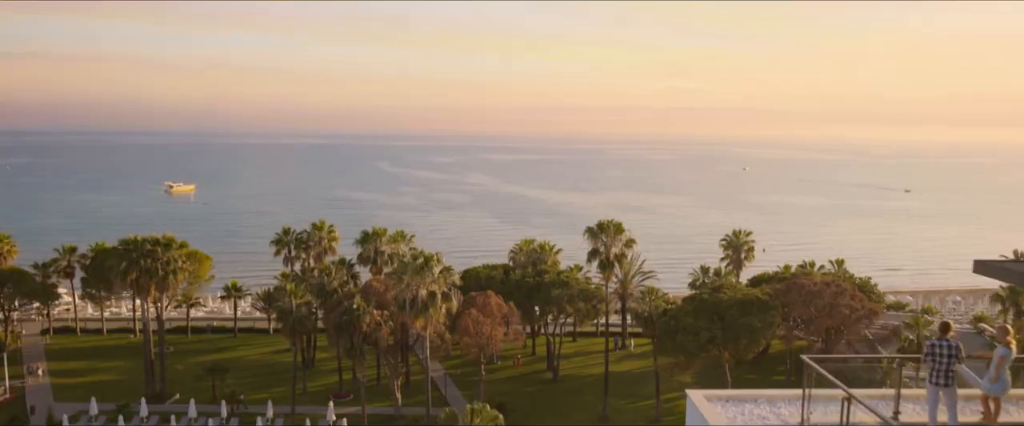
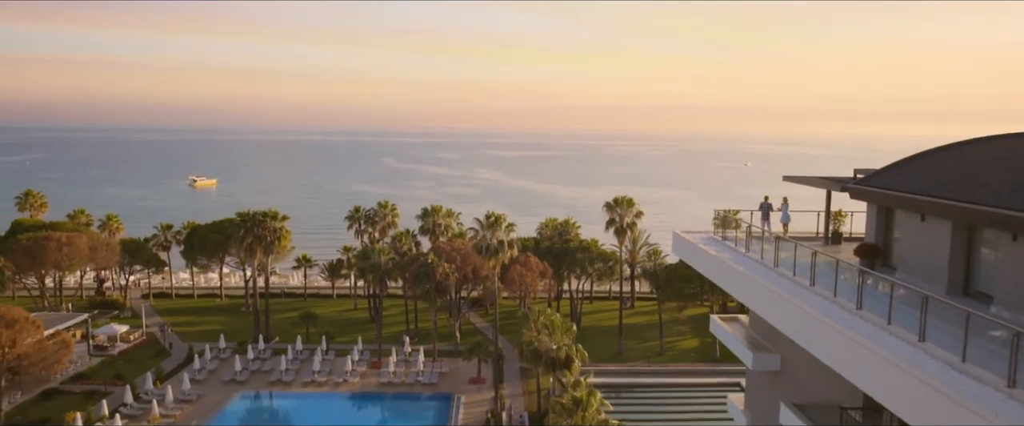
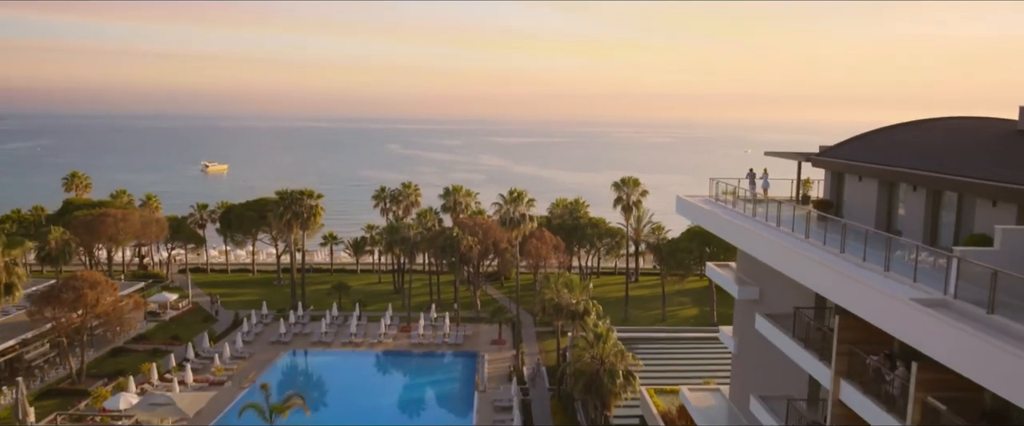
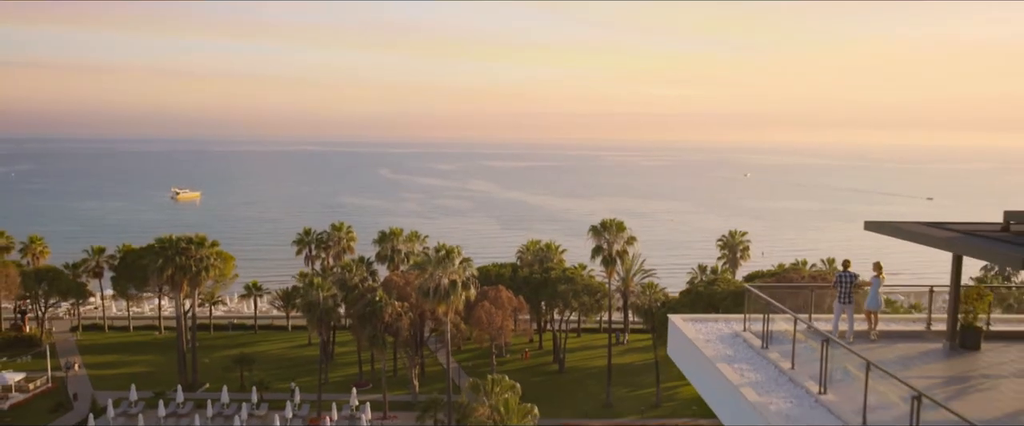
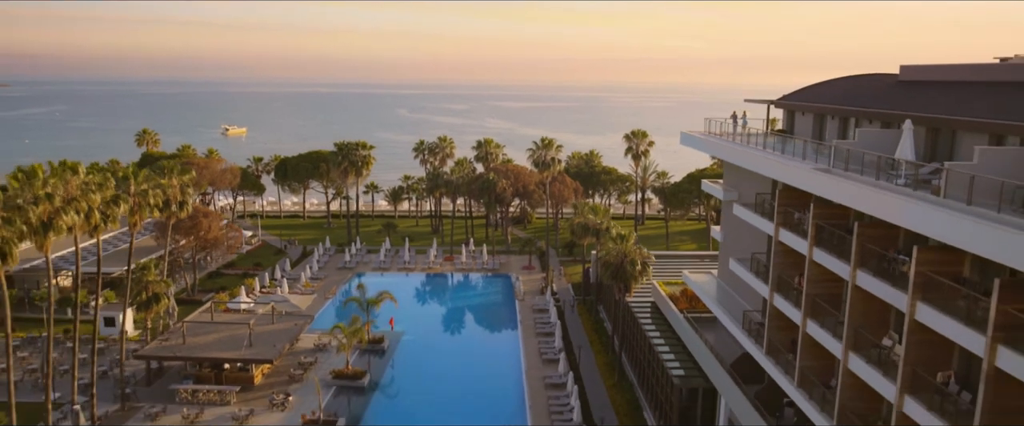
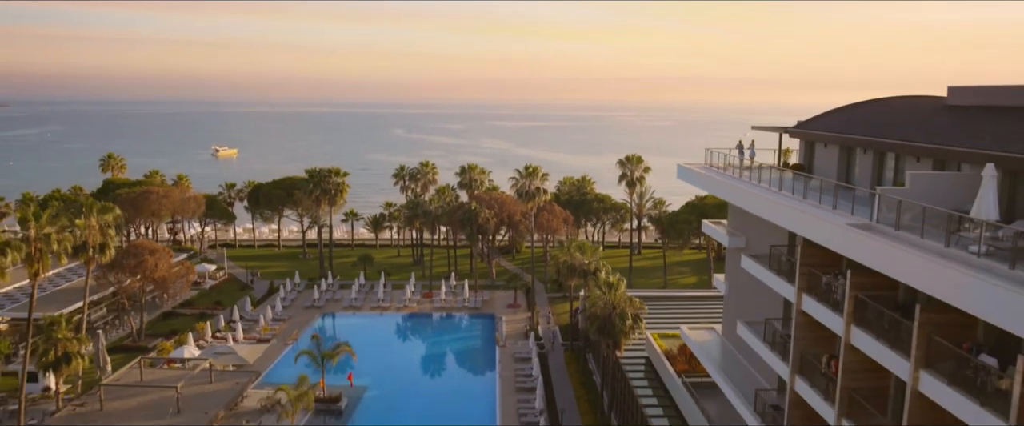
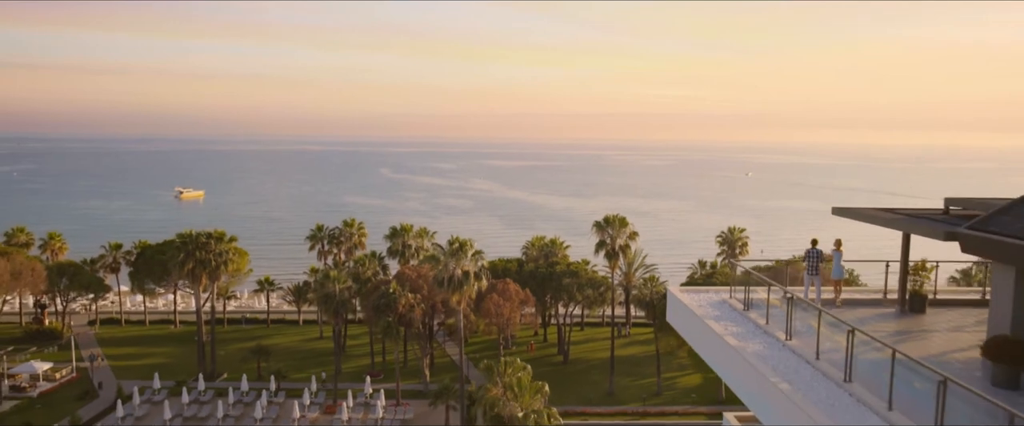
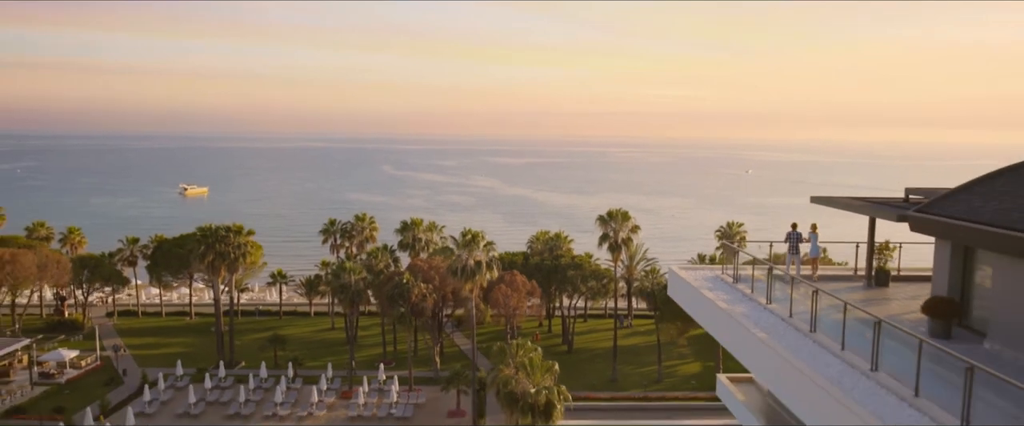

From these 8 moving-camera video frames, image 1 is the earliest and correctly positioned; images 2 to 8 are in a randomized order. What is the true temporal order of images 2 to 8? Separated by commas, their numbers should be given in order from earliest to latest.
4, 7, 8, 2, 3, 6, 5
